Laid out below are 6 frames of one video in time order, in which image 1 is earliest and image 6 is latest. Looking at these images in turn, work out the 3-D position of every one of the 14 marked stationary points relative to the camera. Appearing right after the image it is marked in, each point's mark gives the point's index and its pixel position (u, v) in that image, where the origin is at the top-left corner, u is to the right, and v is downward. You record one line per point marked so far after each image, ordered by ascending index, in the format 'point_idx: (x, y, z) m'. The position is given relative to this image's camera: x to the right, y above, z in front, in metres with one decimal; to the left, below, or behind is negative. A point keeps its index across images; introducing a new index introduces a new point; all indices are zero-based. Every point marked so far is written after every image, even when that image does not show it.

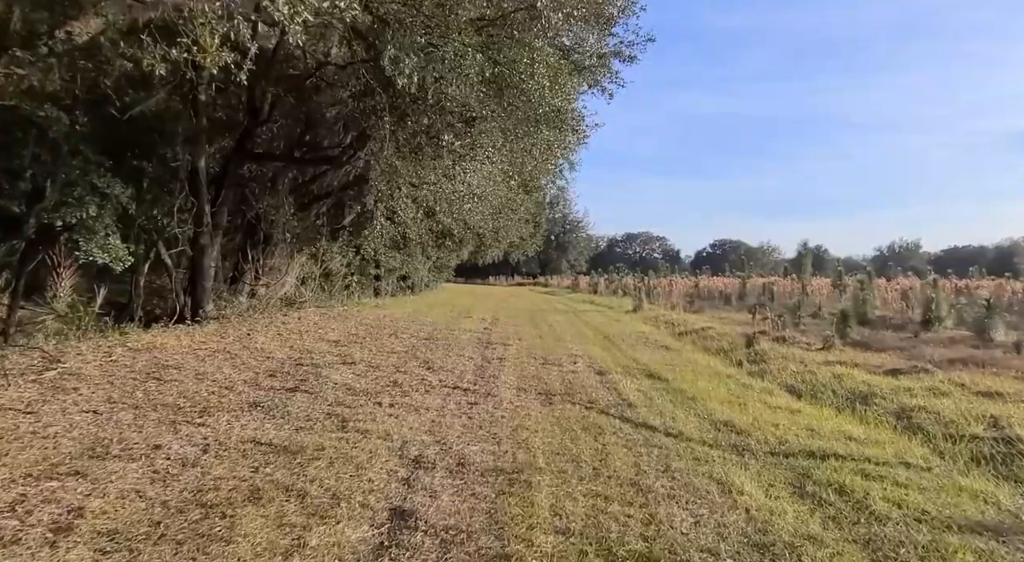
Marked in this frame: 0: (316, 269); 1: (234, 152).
0: (-5.2, +0.3, +16.8) m
1: (-5.2, +2.4, +11.8) m
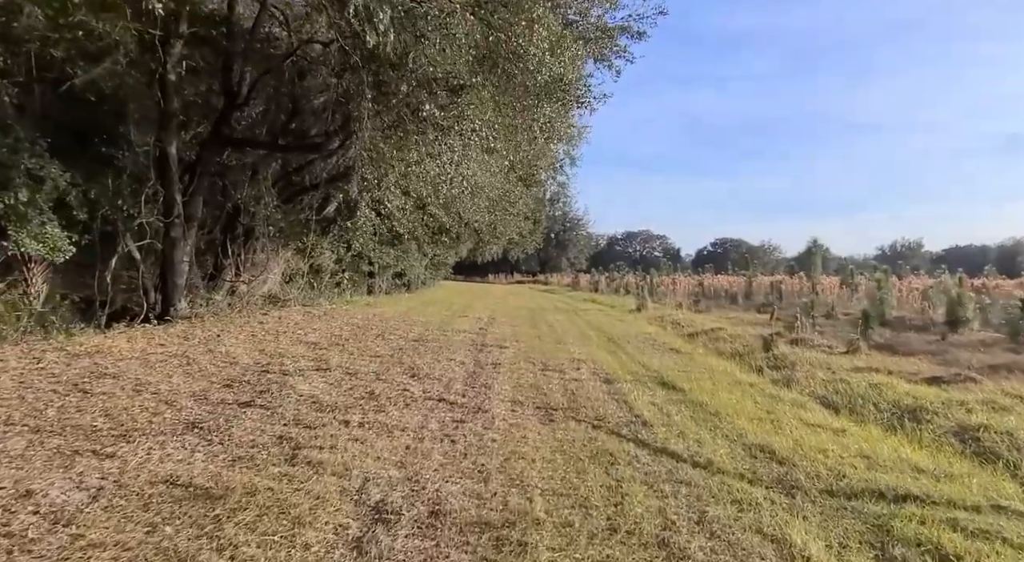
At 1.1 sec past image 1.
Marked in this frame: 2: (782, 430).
0: (-5.3, +0.4, +15.9) m
1: (-5.2, +2.5, +10.9) m
2: (+2.1, -1.2, +4.9) m
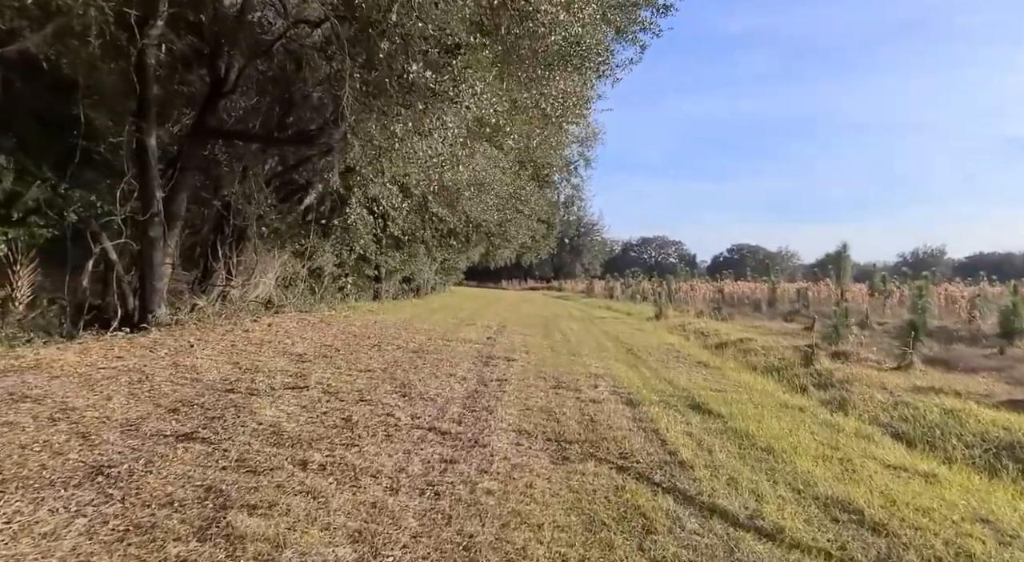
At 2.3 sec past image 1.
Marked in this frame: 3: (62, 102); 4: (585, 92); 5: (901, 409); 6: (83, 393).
0: (-5.0, +0.3, +15.0) m
1: (-5.1, +2.4, +10.1) m
2: (+2.1, -1.2, +3.9) m
3: (-6.5, +2.6, +8.9) m
4: (+1.2, +3.1, +10.3) m
5: (+3.7, -1.2, +6.0) m
6: (-3.3, -0.8, +4.8) m
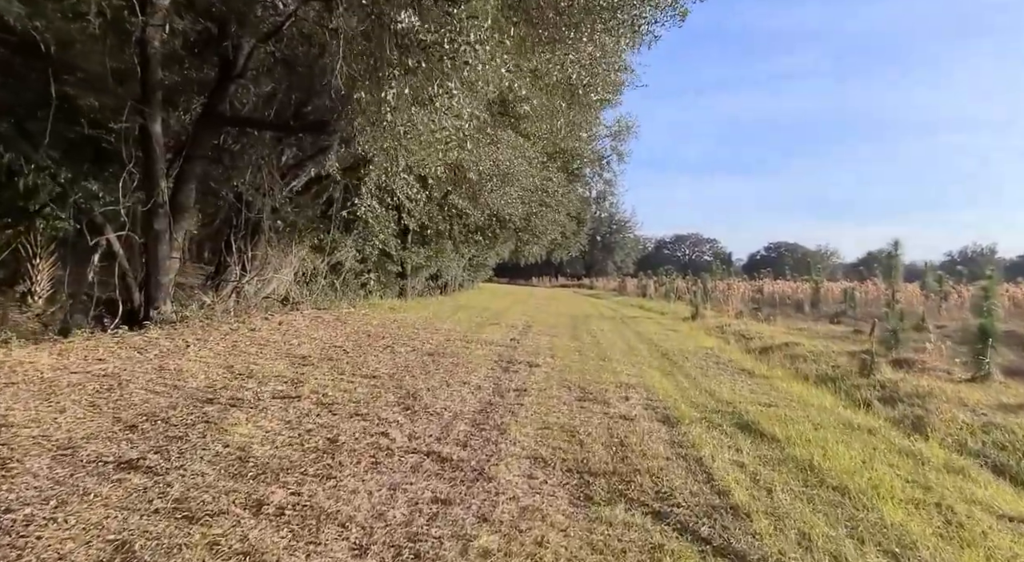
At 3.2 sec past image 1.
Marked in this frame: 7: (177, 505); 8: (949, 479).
0: (-4.4, +0.4, +14.4) m
1: (-4.7, +2.5, +9.5) m
2: (+2.2, -1.2, +3.0) m
3: (-6.2, +2.6, +8.4) m
4: (+1.6, +3.1, +9.4) m
5: (+3.8, -1.2, +5.0) m
6: (-3.2, -0.8, +4.2) m
7: (-1.5, -1.0, +2.8) m
8: (+2.7, -1.2, +3.9) m
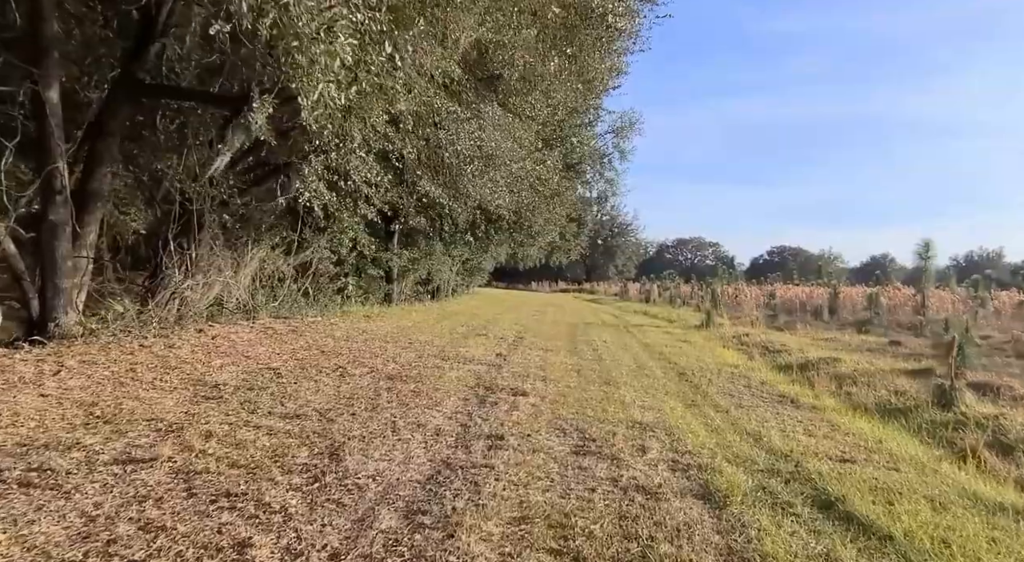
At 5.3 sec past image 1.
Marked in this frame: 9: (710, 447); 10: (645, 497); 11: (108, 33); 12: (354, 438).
0: (-4.6, +0.3, +12.7) m
1: (-4.9, +2.4, +7.8) m
2: (+2.0, -1.2, +1.2) m
3: (-6.4, +2.6, +6.7) m
4: (+1.4, +3.1, +7.6) m
5: (+3.6, -1.2, +3.2) m
6: (-3.4, -0.8, +2.4) m
7: (-1.7, -1.0, +1.0) m
8: (+2.5, -1.3, +2.1) m
9: (+1.4, -1.2, +4.7) m
10: (+0.7, -1.2, +3.5) m
11: (-5.1, +3.2, +8.0) m
12: (-1.1, -1.1, +4.3) m
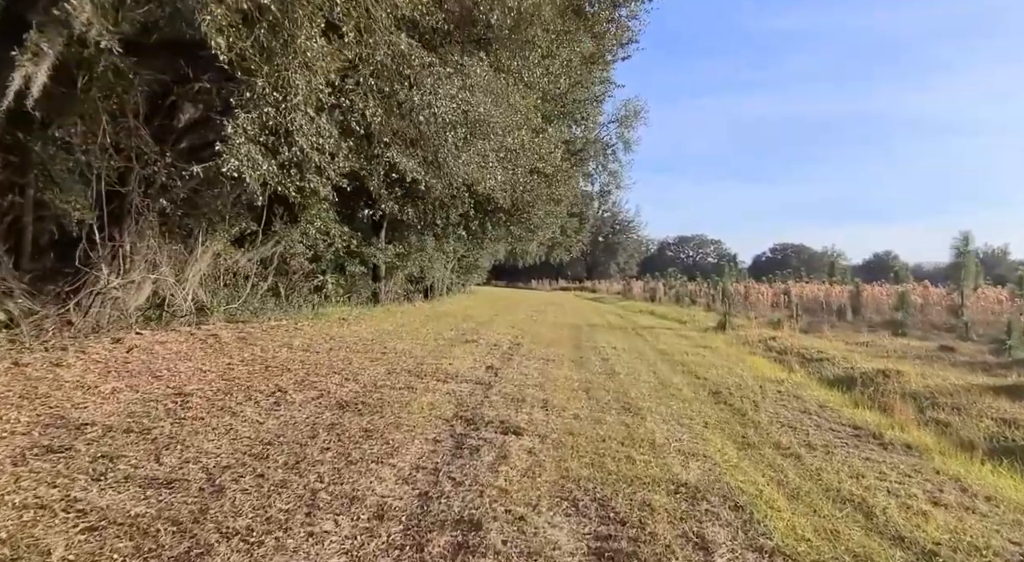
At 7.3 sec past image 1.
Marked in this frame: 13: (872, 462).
0: (-4.7, +0.3, +11.0) m
1: (-5.0, +2.4, +6.1) m
2: (+1.9, -1.2, -0.5) m
3: (-6.5, +2.6, +5.0) m
4: (+1.3, +3.1, +5.9) m
5: (+3.6, -1.2, +1.6) m
6: (-3.4, -0.8, +0.7) m
7: (-1.8, -1.0, -0.6) m
8: (+2.5, -1.2, +0.5) m
9: (+1.4, -1.2, +3.0) m
10: (+0.6, -1.1, +1.8) m
11: (-5.2, +3.2, +6.3) m
12: (-1.2, -1.0, +2.6) m
13: (+2.5, -1.2, +4.3) m
